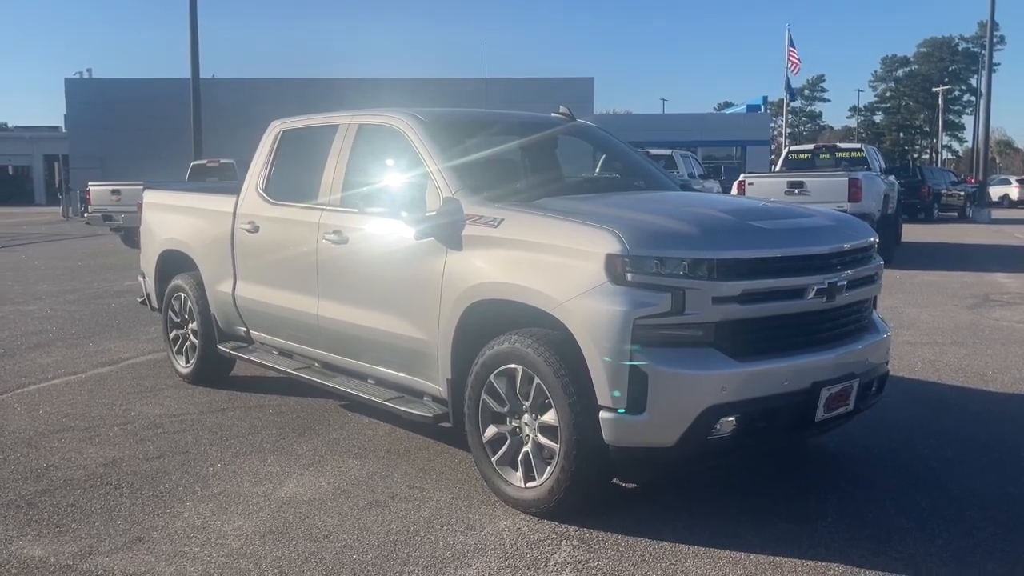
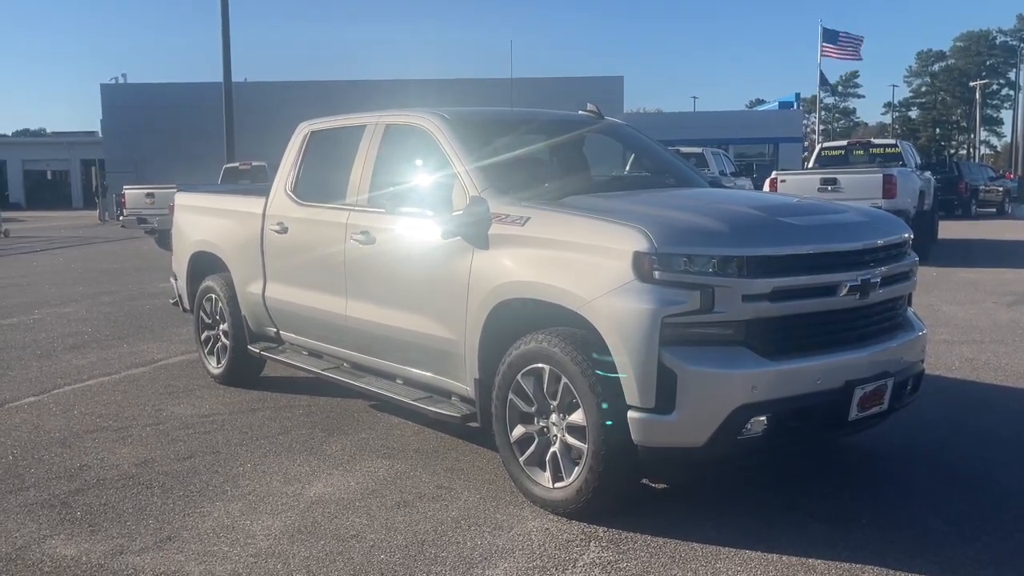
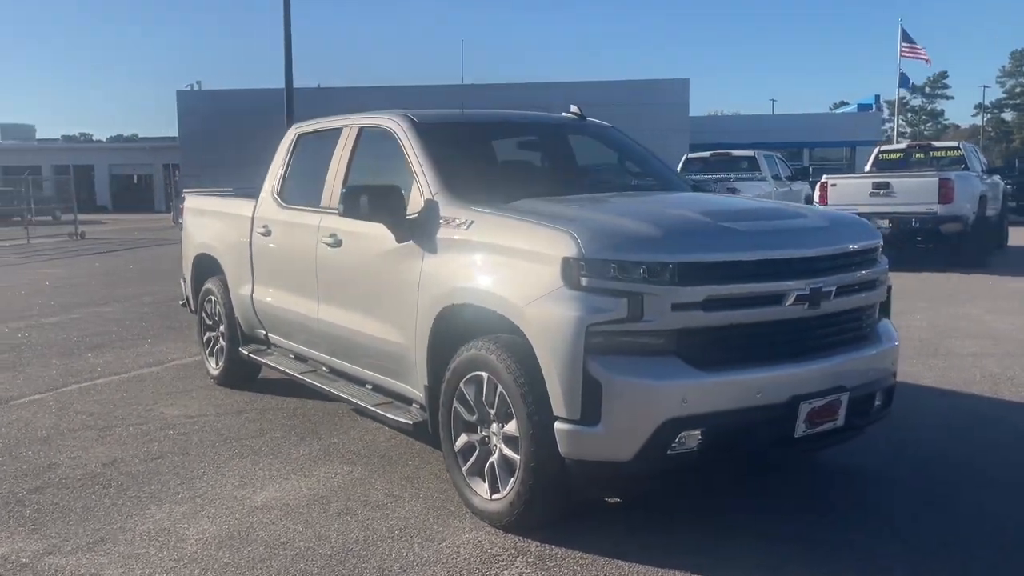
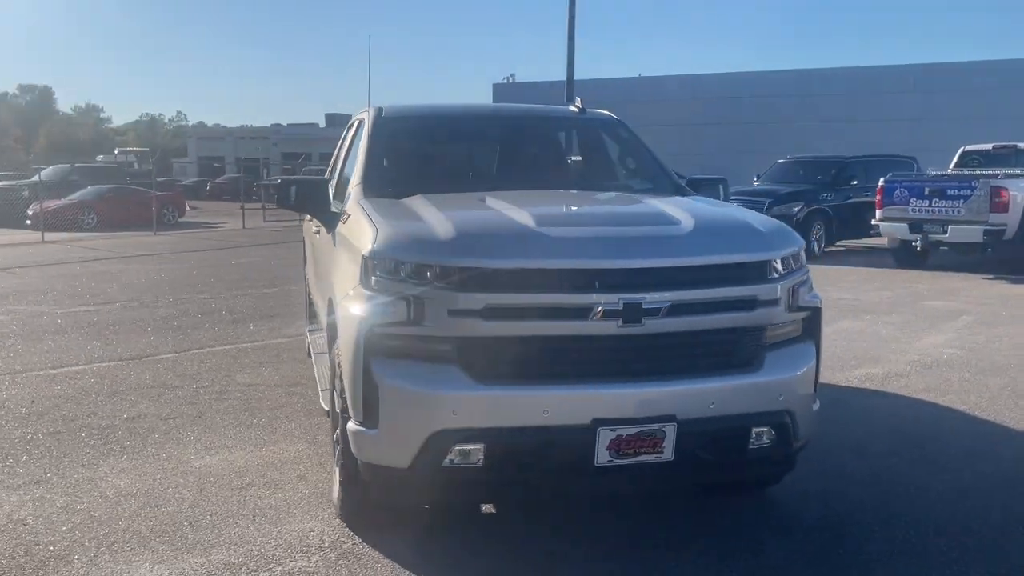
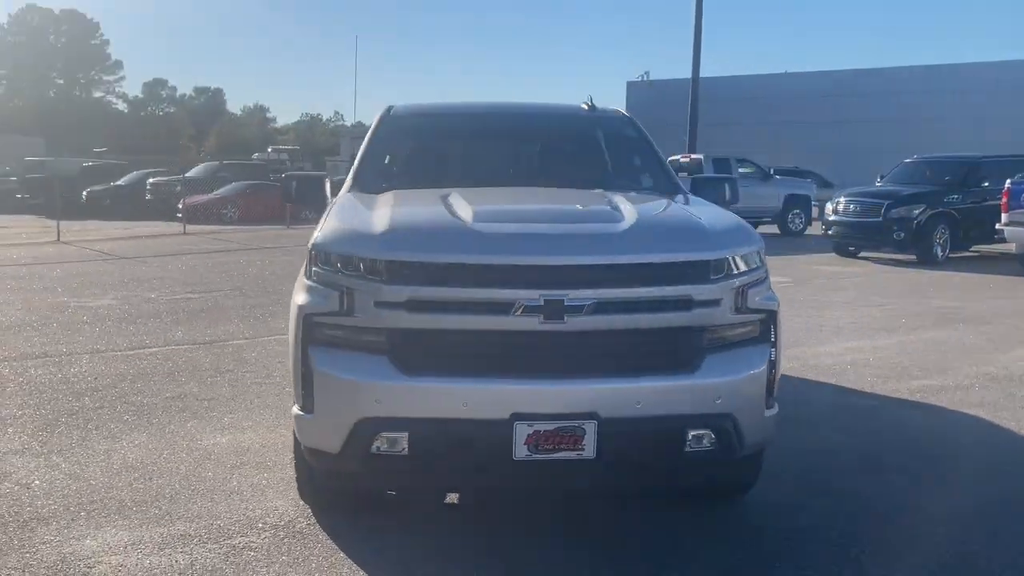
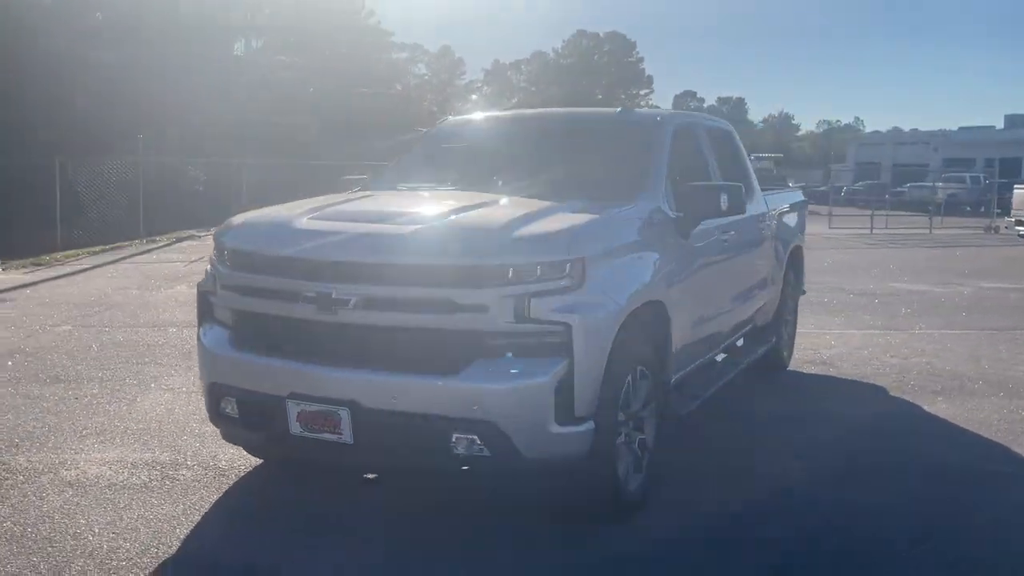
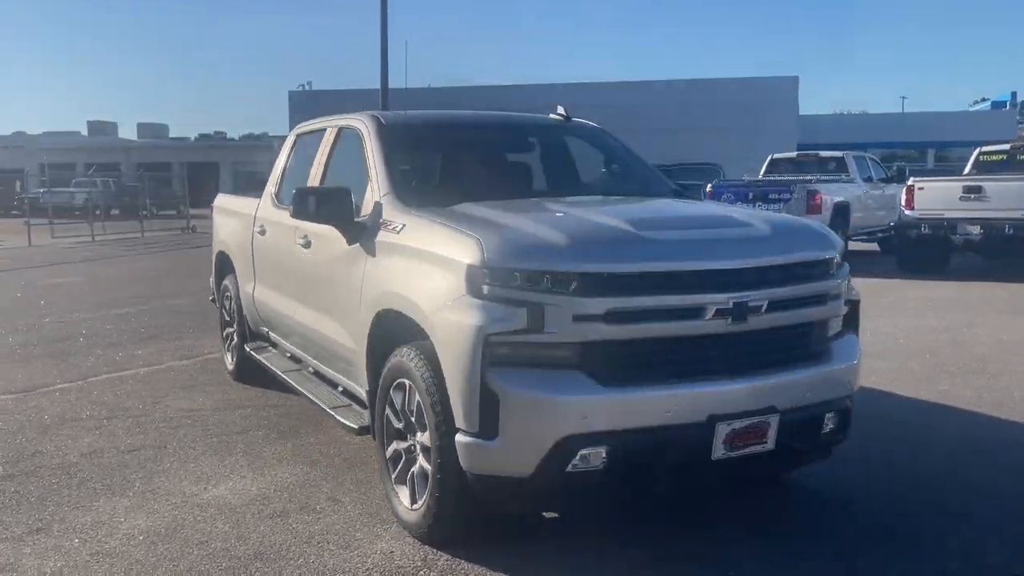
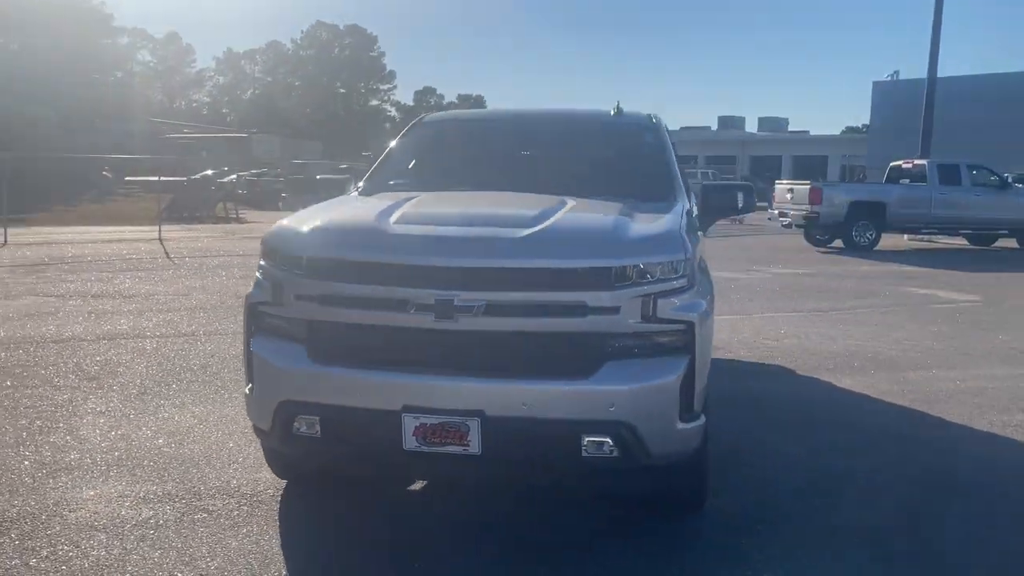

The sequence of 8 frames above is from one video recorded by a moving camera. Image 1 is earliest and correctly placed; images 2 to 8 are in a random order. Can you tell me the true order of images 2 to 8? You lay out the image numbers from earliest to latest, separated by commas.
2, 3, 7, 4, 5, 8, 6
